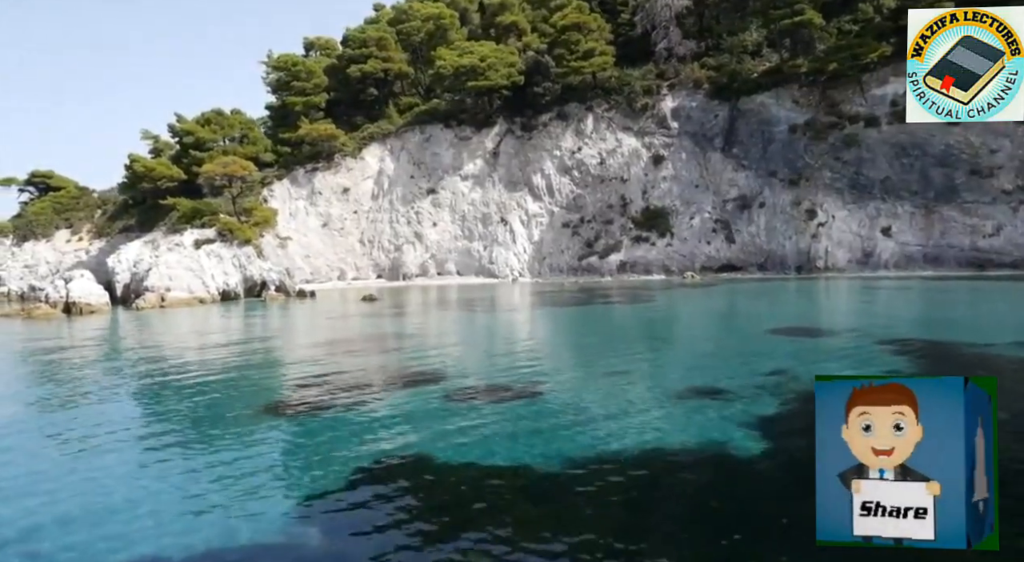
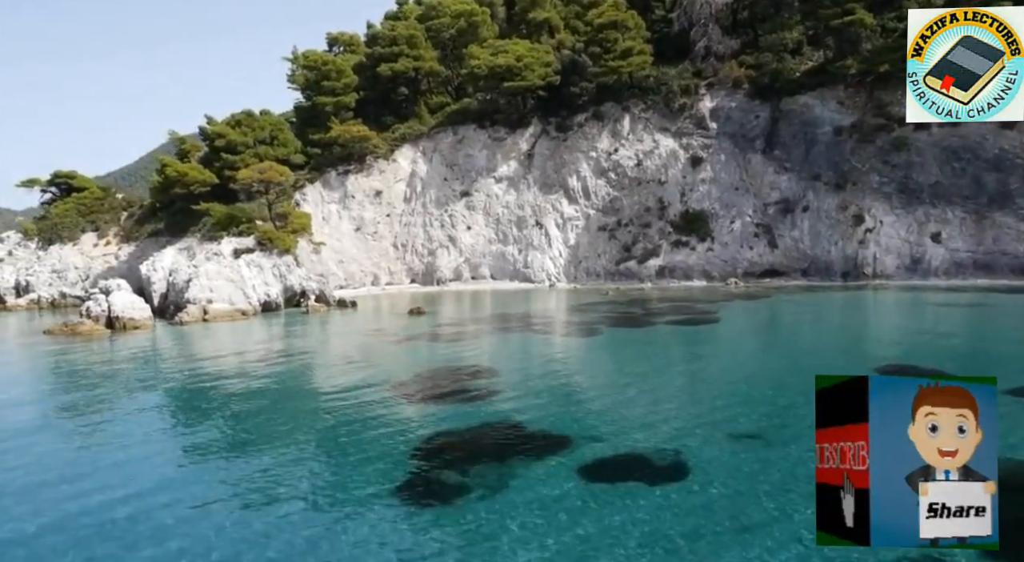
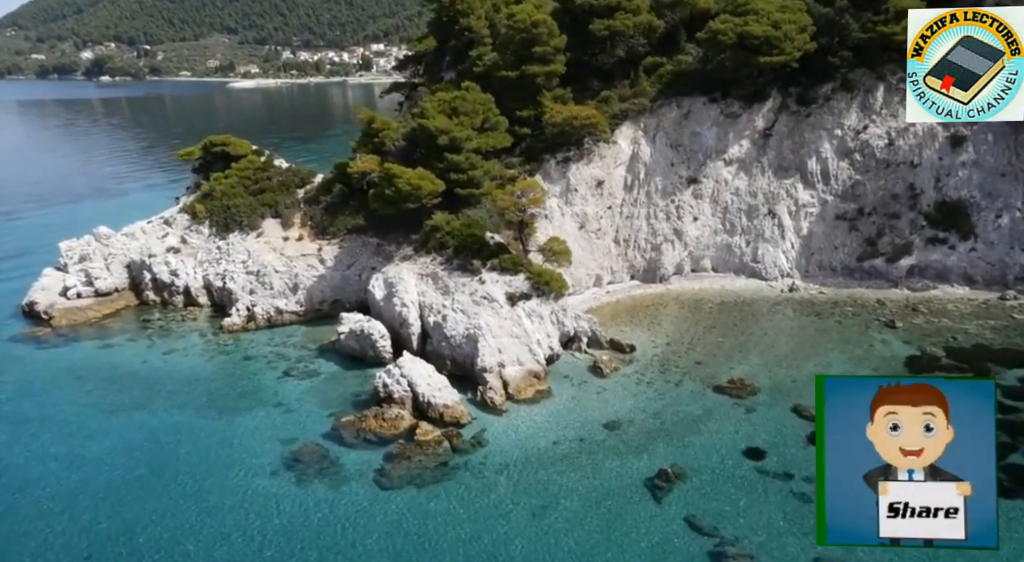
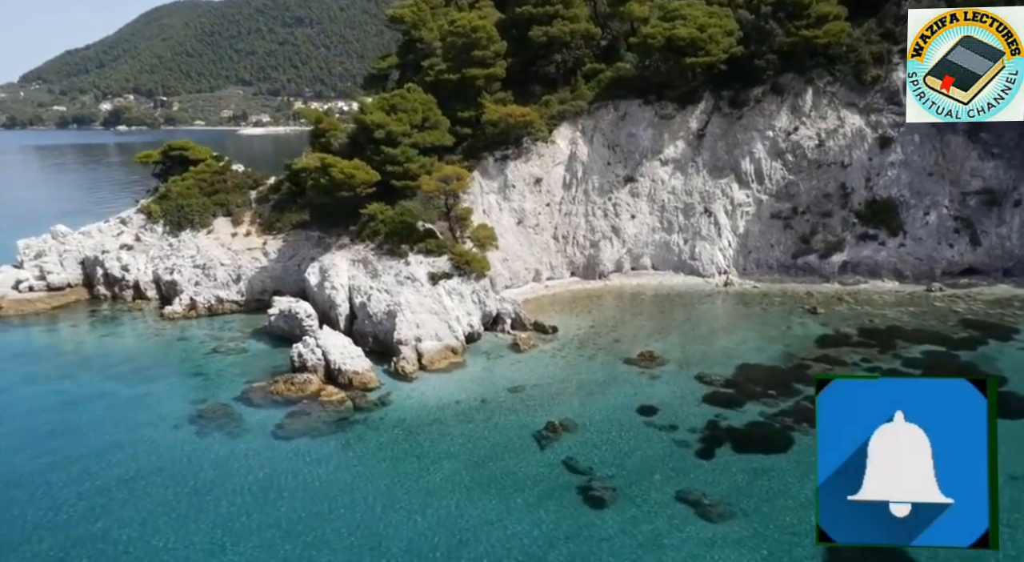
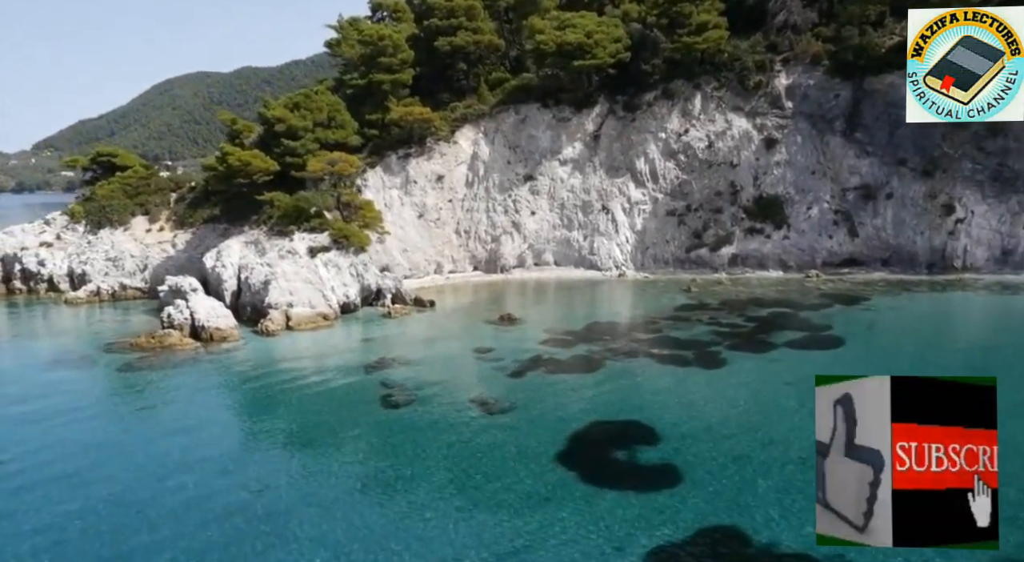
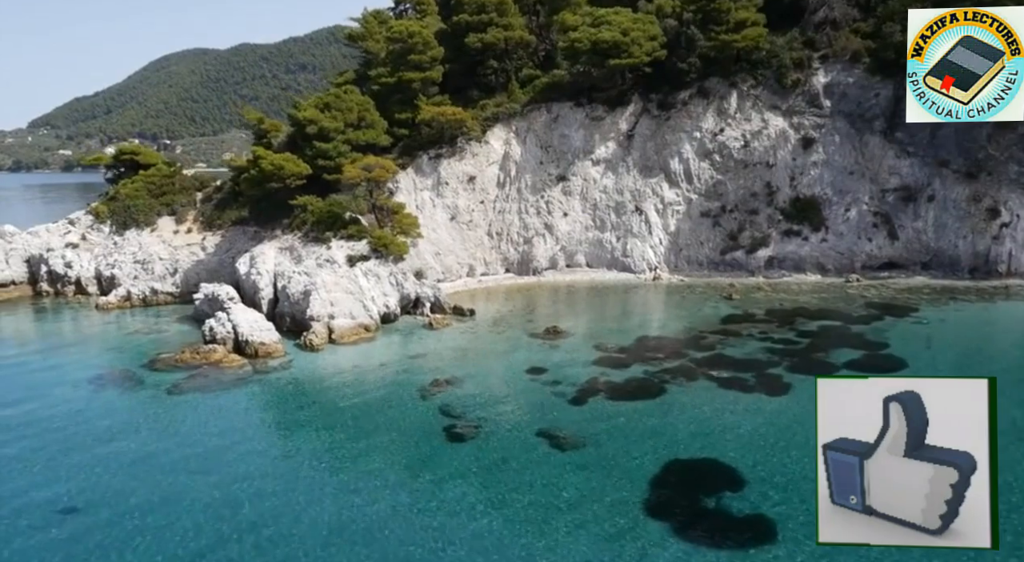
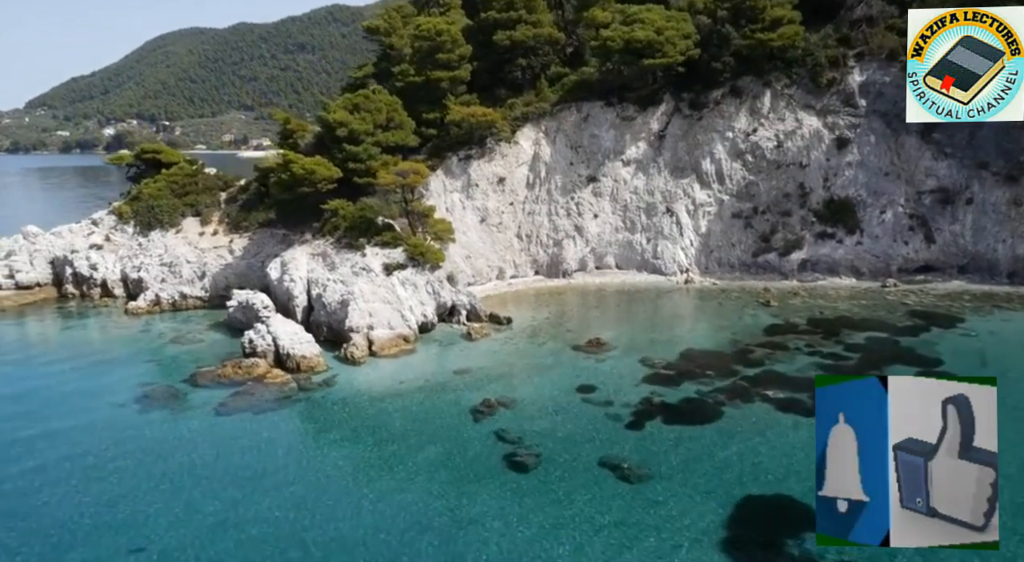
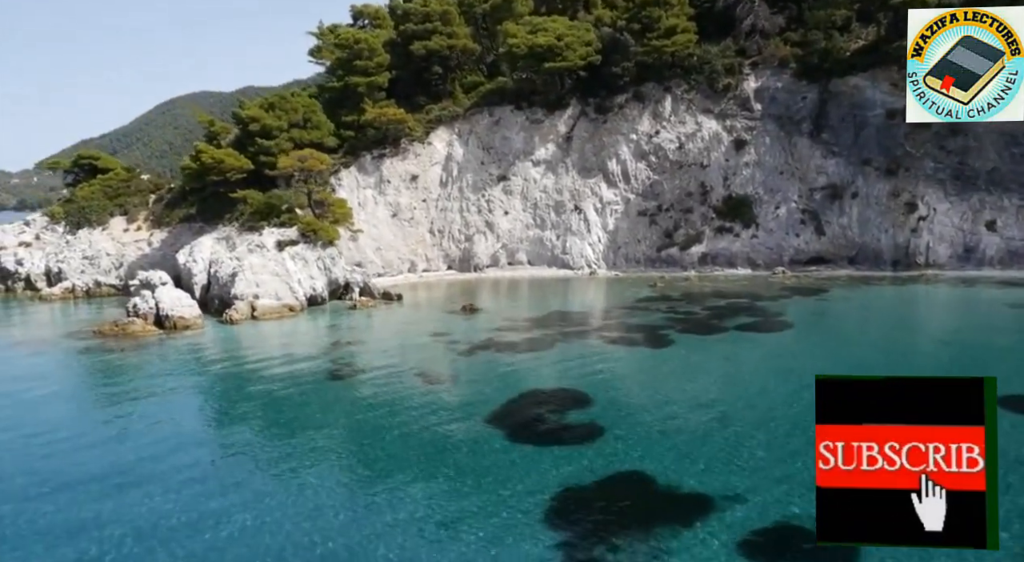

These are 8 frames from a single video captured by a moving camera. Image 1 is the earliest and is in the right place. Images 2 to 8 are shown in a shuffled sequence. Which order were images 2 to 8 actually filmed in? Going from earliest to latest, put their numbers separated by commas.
2, 8, 5, 6, 7, 4, 3
